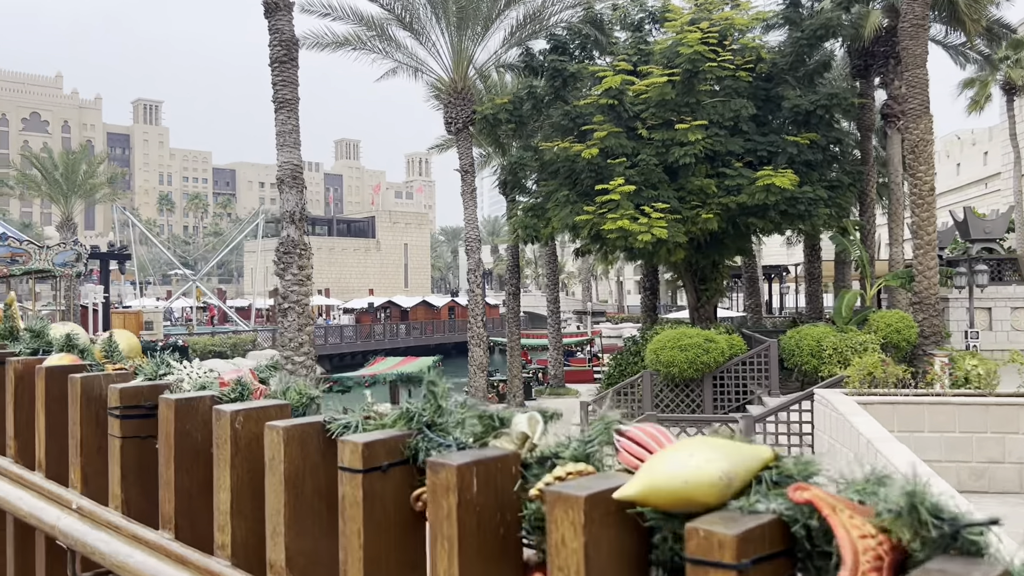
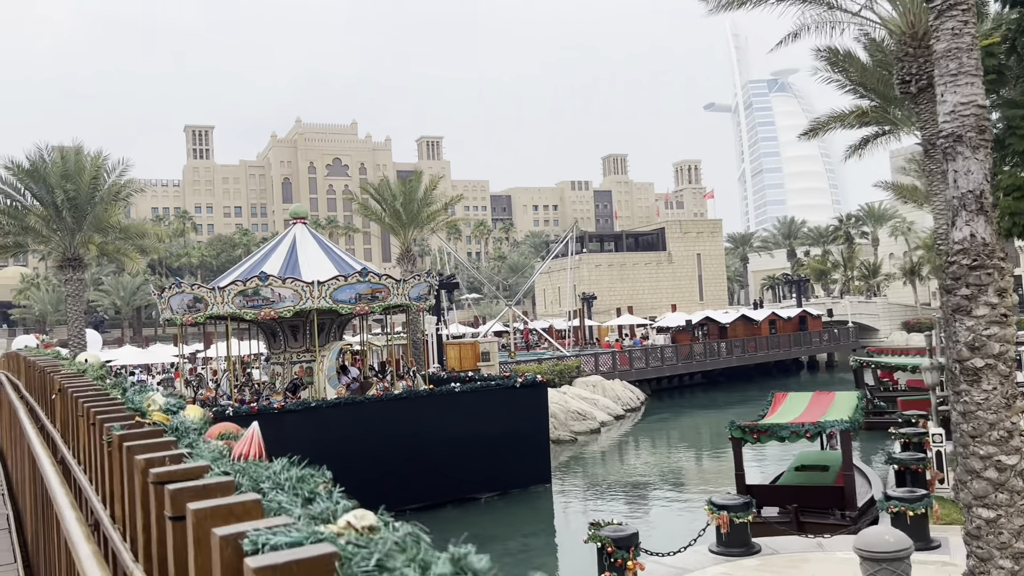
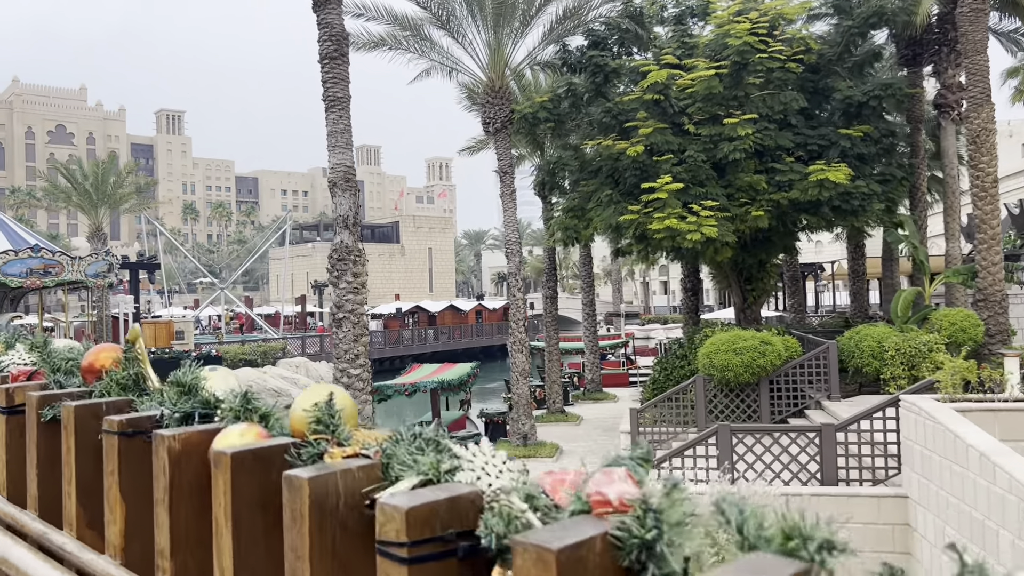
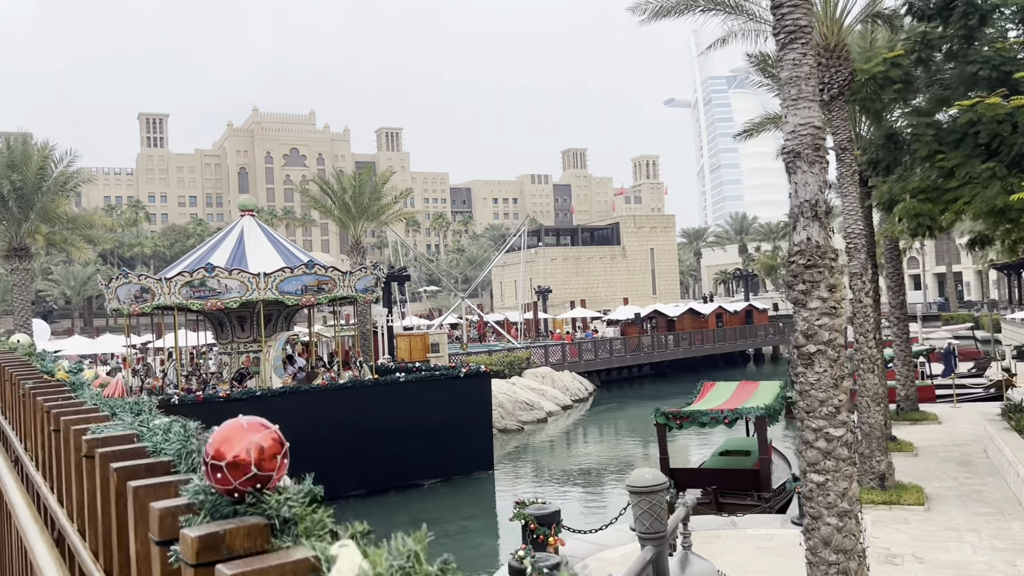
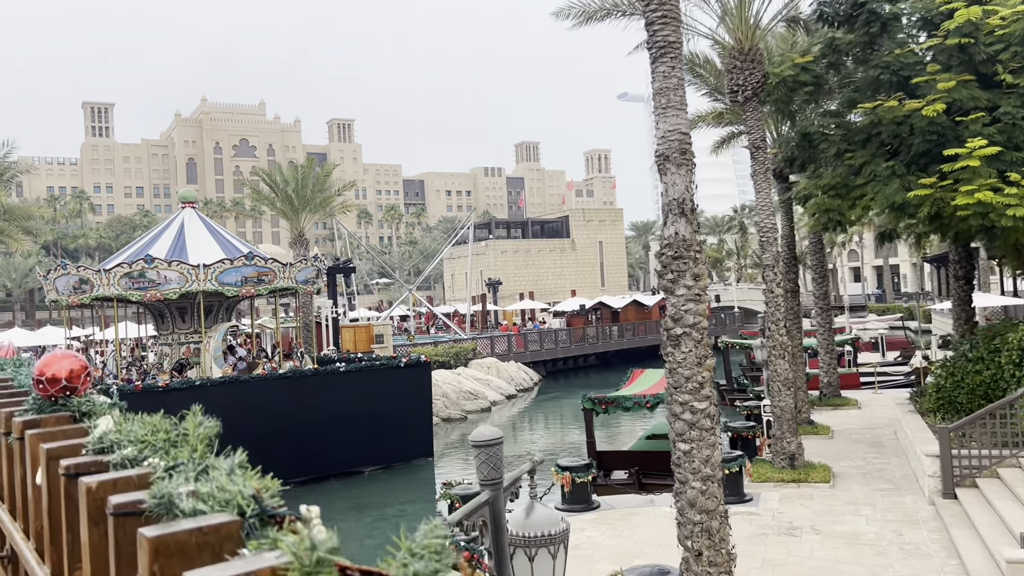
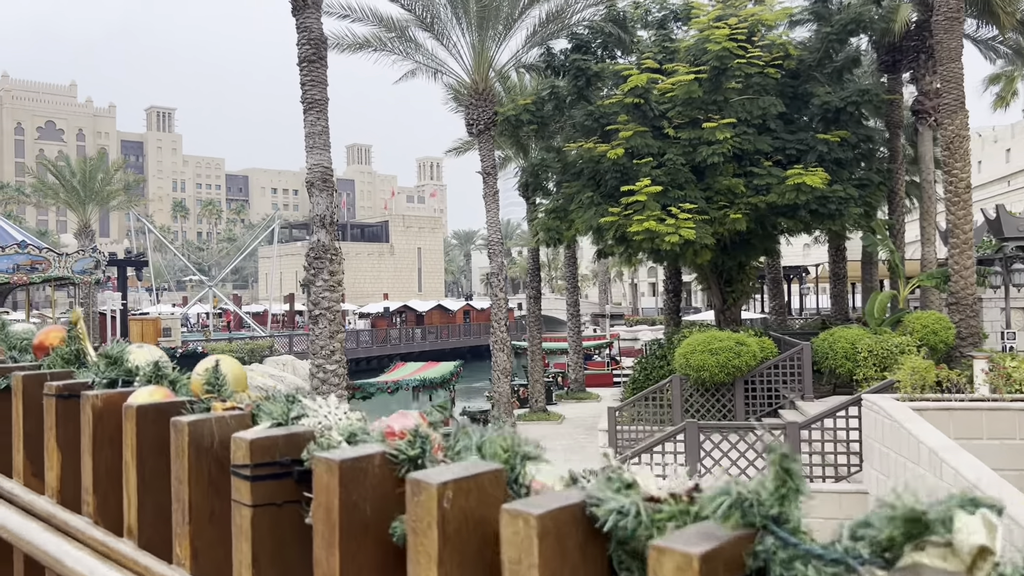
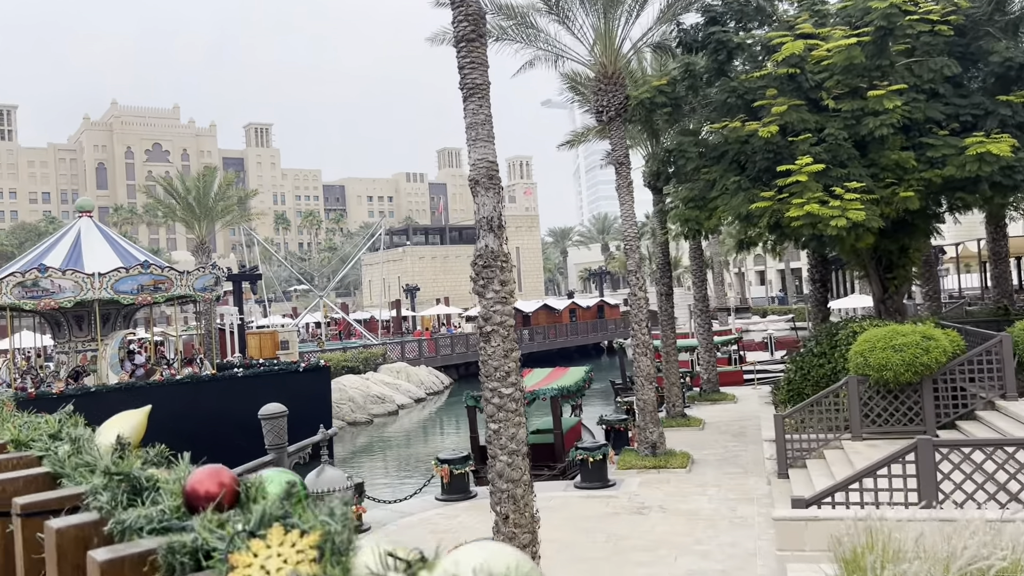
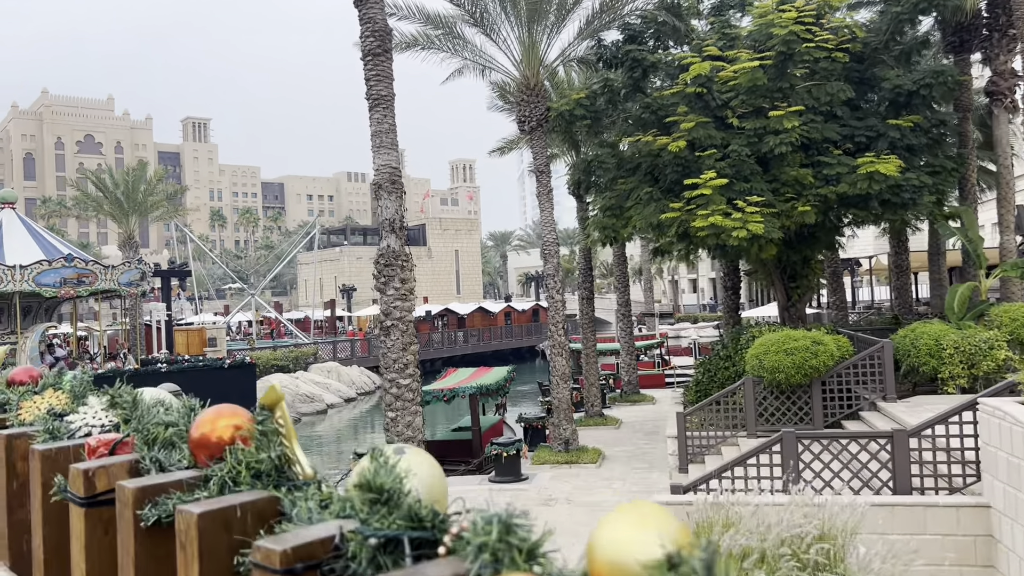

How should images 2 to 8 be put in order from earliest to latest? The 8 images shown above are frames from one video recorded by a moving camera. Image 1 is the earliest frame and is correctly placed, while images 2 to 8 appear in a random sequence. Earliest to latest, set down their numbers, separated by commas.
6, 3, 8, 7, 5, 4, 2
